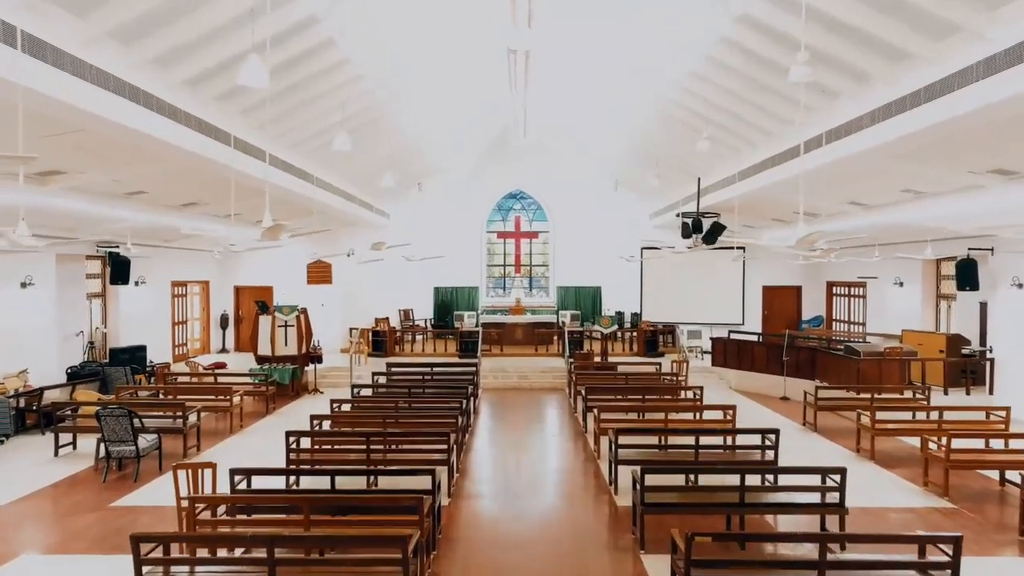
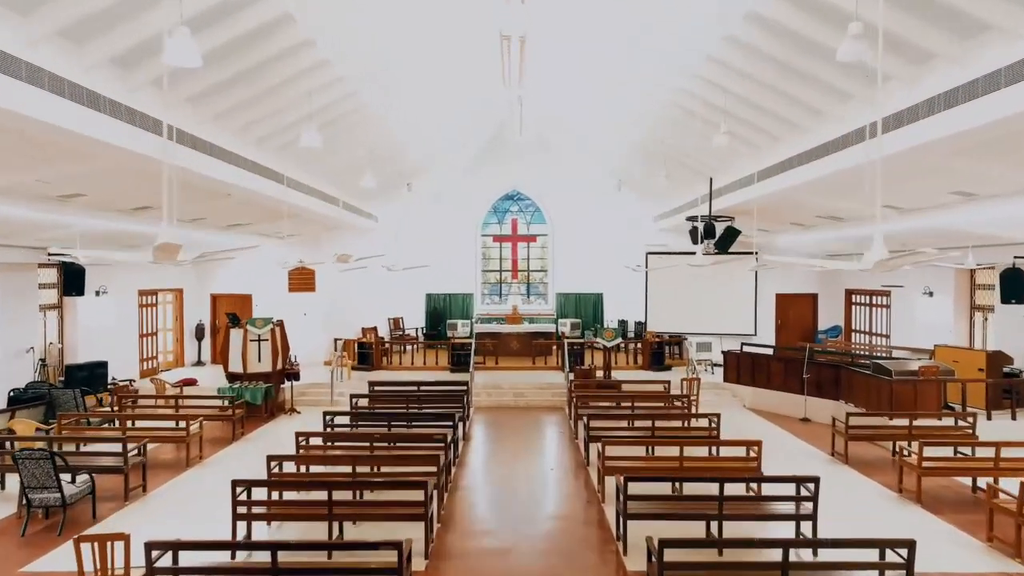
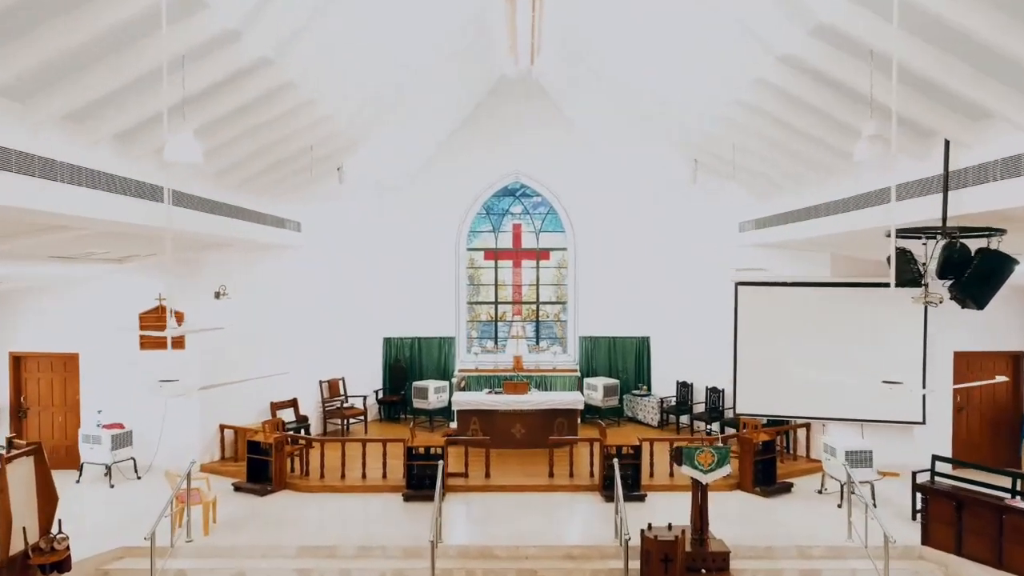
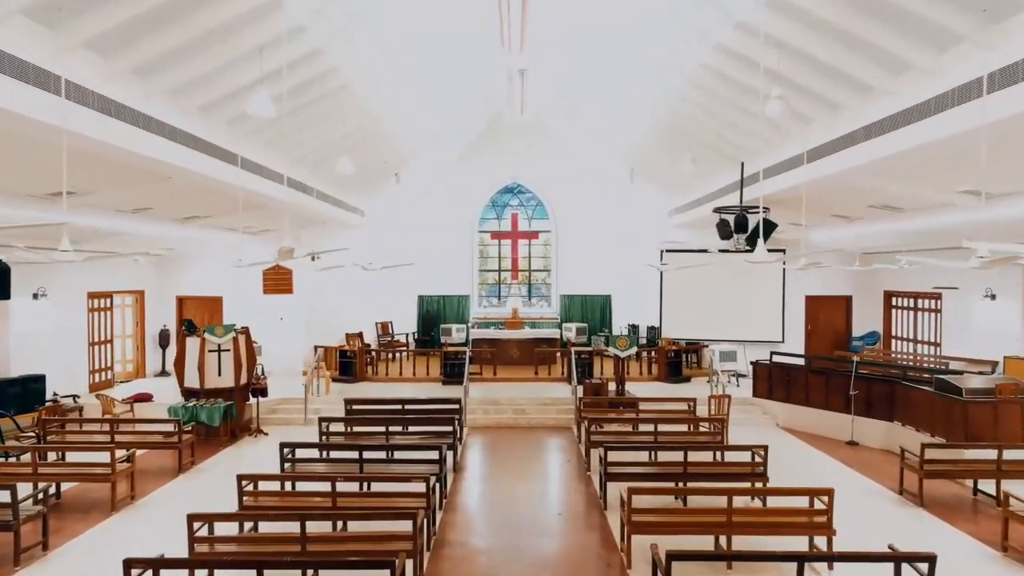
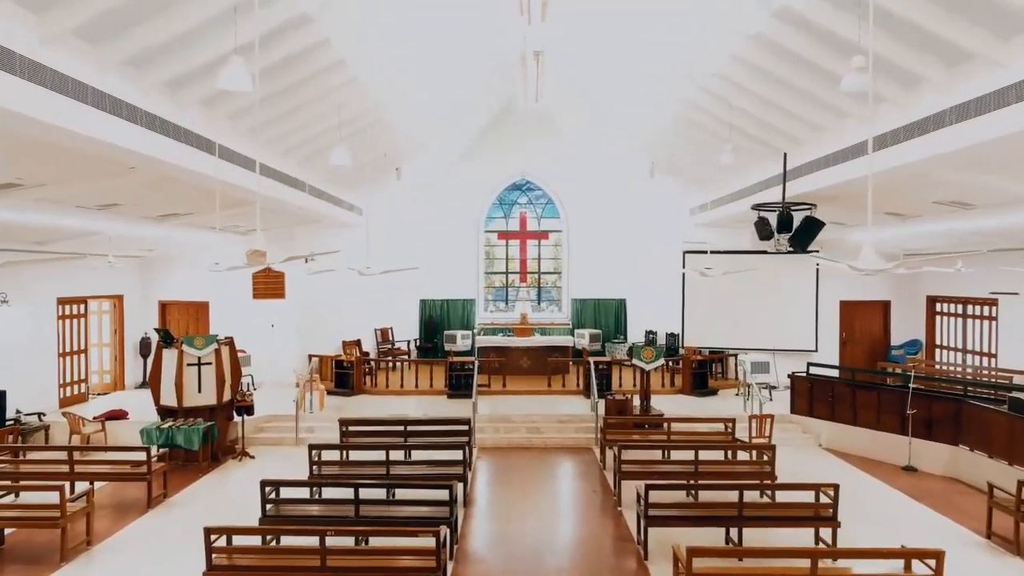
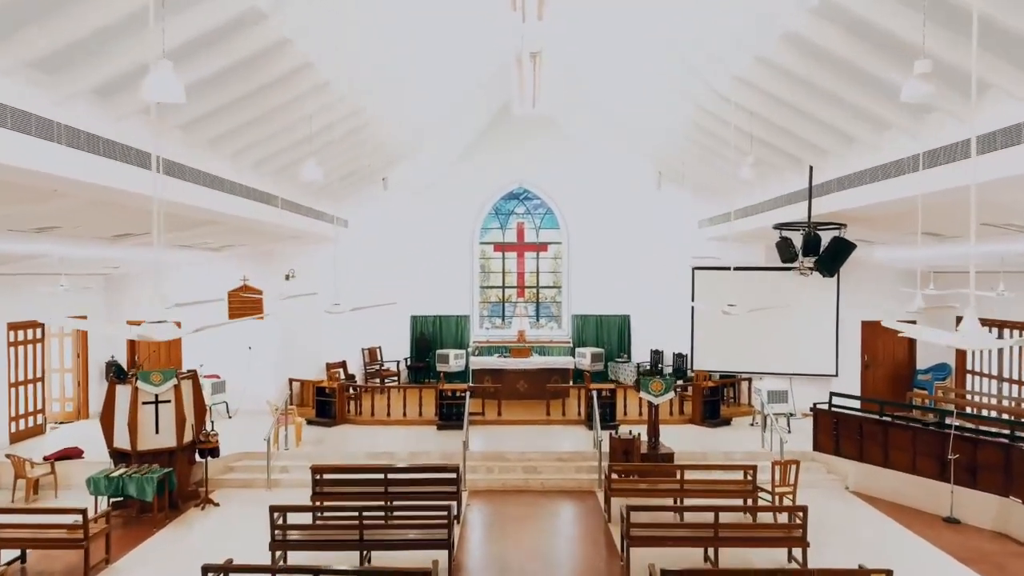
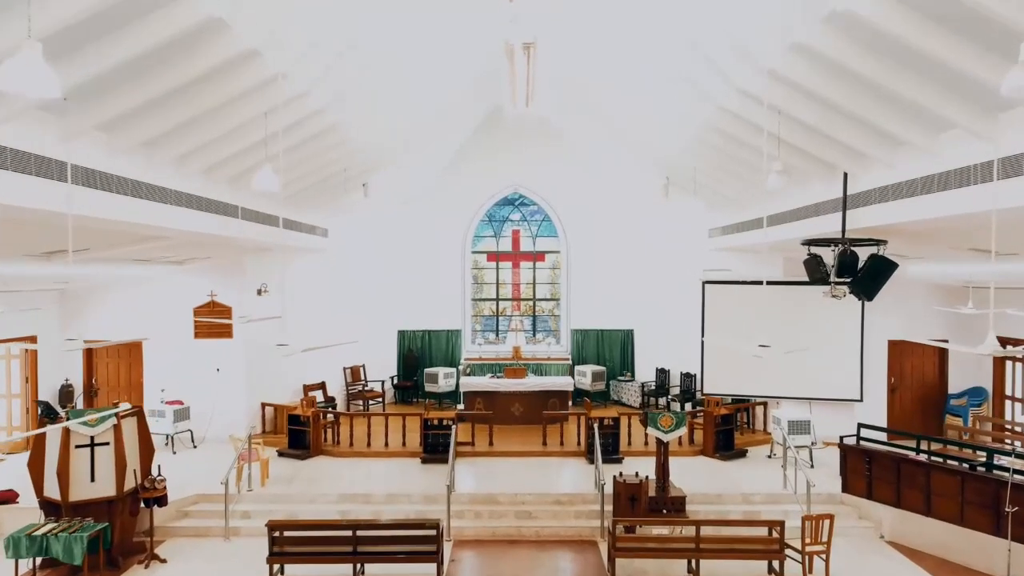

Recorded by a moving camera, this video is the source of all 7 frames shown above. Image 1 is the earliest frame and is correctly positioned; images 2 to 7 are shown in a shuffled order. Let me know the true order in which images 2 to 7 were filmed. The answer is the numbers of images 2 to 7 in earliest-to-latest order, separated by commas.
2, 4, 5, 6, 7, 3
